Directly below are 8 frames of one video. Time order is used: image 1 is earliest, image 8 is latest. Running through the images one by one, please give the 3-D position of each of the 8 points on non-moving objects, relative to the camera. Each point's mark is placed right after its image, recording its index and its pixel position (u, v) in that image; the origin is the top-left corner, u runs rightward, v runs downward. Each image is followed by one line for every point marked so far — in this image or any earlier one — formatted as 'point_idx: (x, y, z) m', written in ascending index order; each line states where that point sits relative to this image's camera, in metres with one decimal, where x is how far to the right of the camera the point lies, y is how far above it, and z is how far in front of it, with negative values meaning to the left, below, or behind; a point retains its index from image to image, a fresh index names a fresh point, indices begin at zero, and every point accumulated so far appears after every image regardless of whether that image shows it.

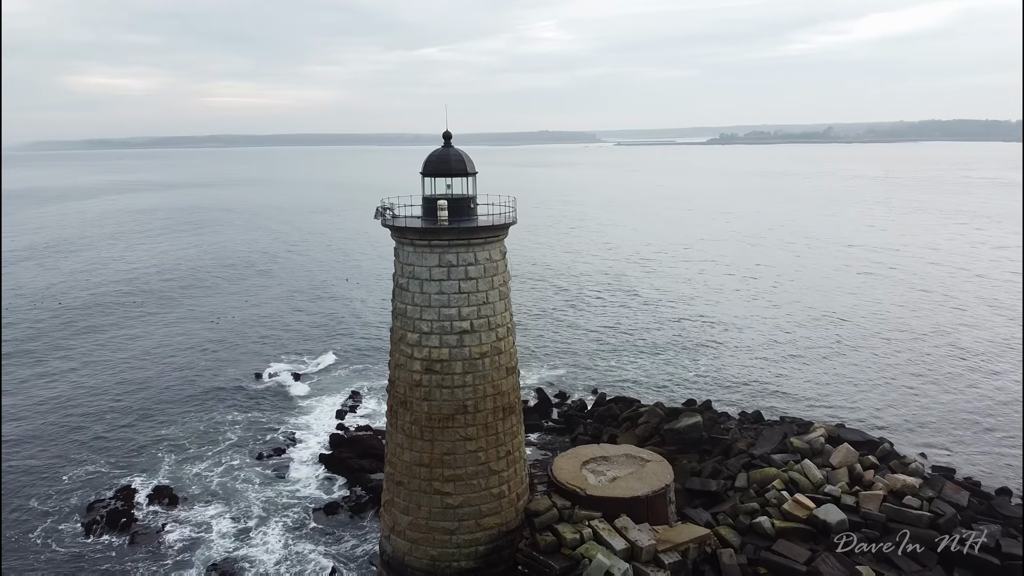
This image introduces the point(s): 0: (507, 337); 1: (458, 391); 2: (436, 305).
0: (-0.1, -1.0, +17.0) m
1: (-1.1, -2.0, +16.4) m
2: (-1.5, -0.3, +16.3) m
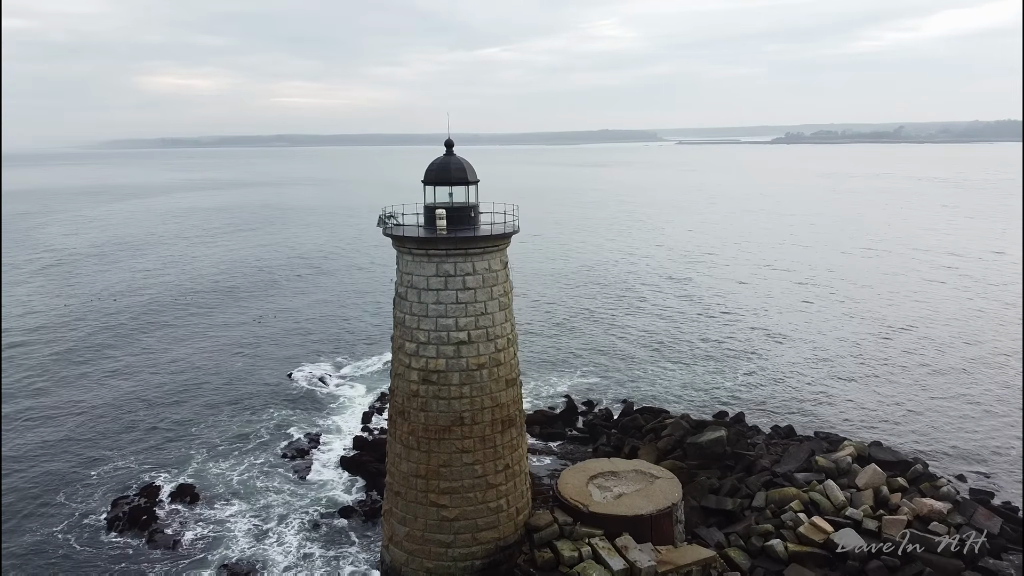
0: (-0.1, -1.2, +16.7) m
1: (-1.1, -2.2, +16.2) m
2: (-1.5, -0.5, +16.1) m
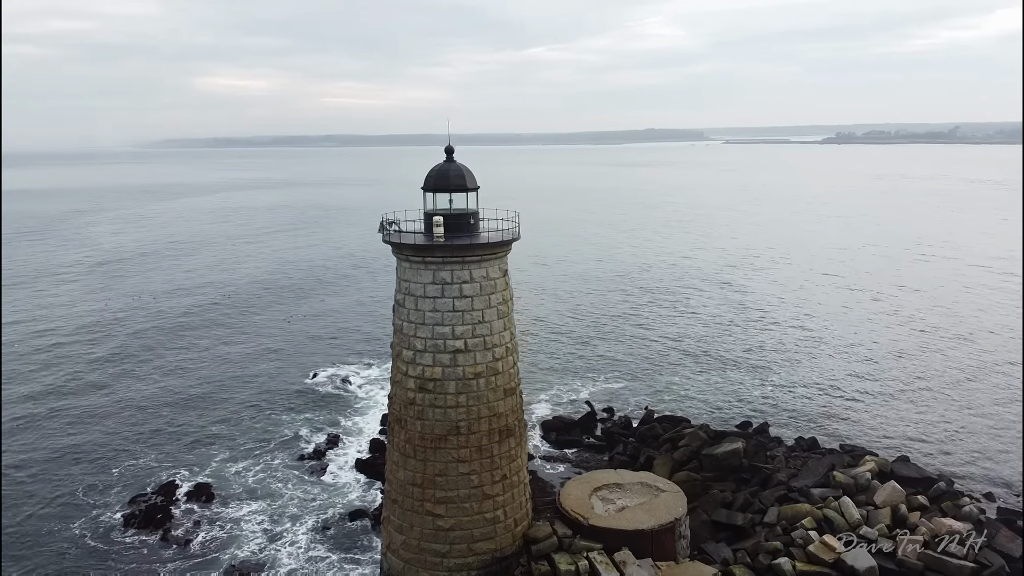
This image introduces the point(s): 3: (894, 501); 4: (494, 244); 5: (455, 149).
0: (-0.1, -1.4, +16.5) m
1: (-1.2, -2.4, +16.1) m
2: (-1.6, -0.7, +15.9) m
3: (+8.9, -5.0, +19.5) m
4: (-0.4, +0.8, +15.9) m
5: (-1.1, +2.8, +16.7) m
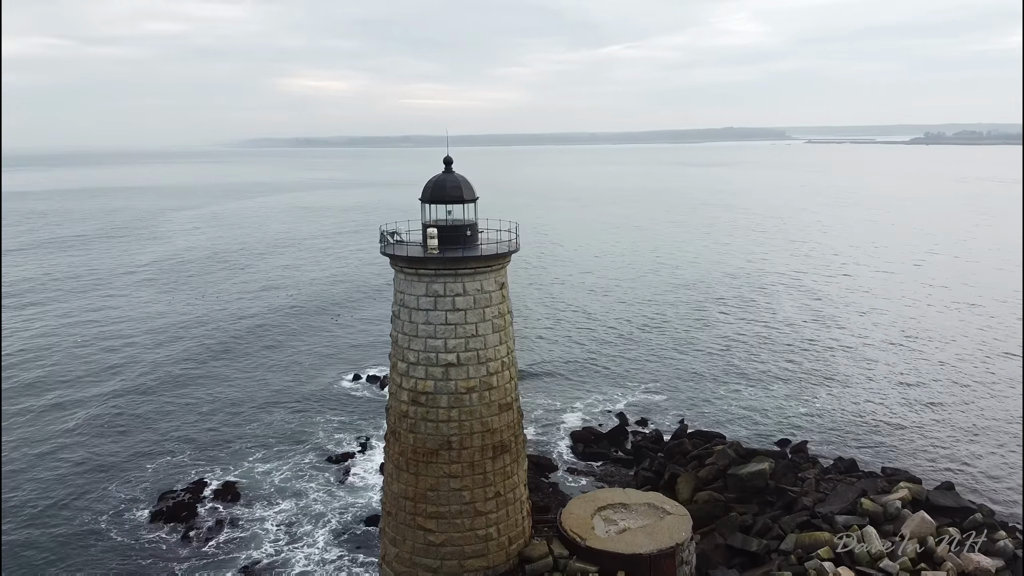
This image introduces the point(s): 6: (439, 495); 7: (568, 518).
0: (-0.2, -1.6, +16.2) m
1: (-1.3, -2.6, +15.8) m
2: (-1.7, -0.9, +15.8) m
3: (+9.0, -5.4, +18.3) m
4: (-0.5, +0.6, +15.7) m
5: (-1.1, +2.5, +16.4) m
6: (-1.4, -4.0, +16.0) m
7: (+1.2, -4.8, +17.6) m
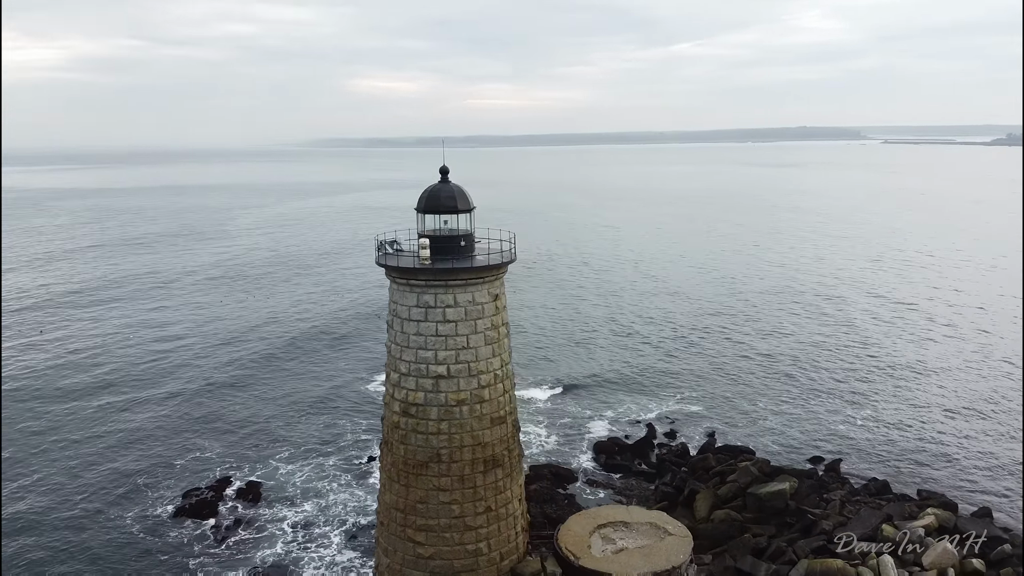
0: (-0.3, -1.9, +16.0) m
1: (-1.5, -2.8, +15.7) m
2: (-1.8, -1.1, +15.6) m
3: (+9.0, -5.8, +17.3) m
4: (-0.6, +0.3, +15.4) m
5: (-1.2, +2.3, +16.2) m
6: (-1.6, -4.2, +15.8) m
7: (+1.1, -5.1, +17.2) m
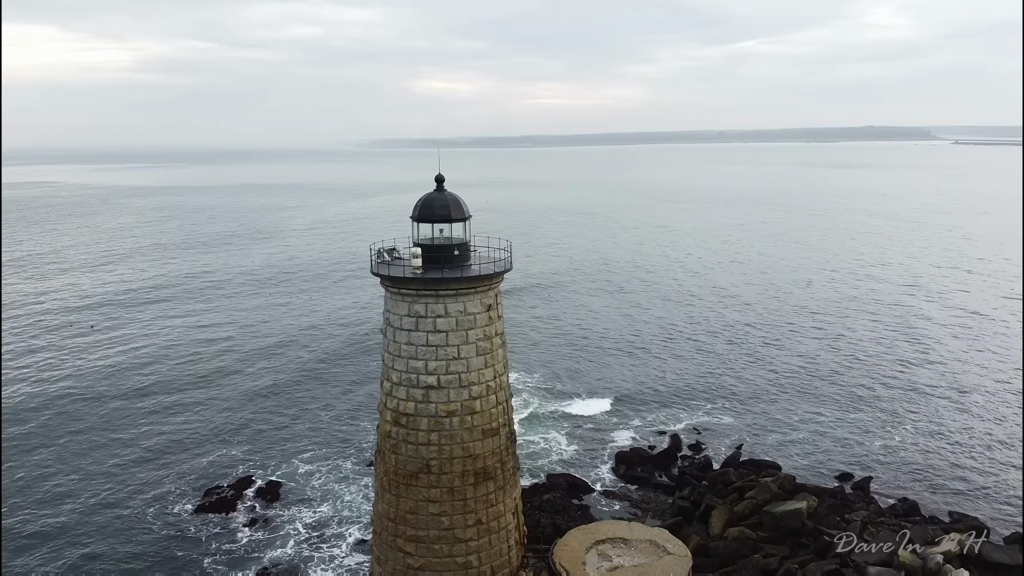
0: (-0.5, -2.1, +15.7) m
1: (-1.7, -3.0, +15.6) m
2: (-2.0, -1.3, +15.5) m
3: (+8.8, -6.1, +16.4) m
4: (-0.8, +0.2, +15.2) m
5: (-1.3, +2.1, +16.1) m
6: (-1.8, -4.4, +15.7) m
7: (+1.0, -5.3, +16.9) m
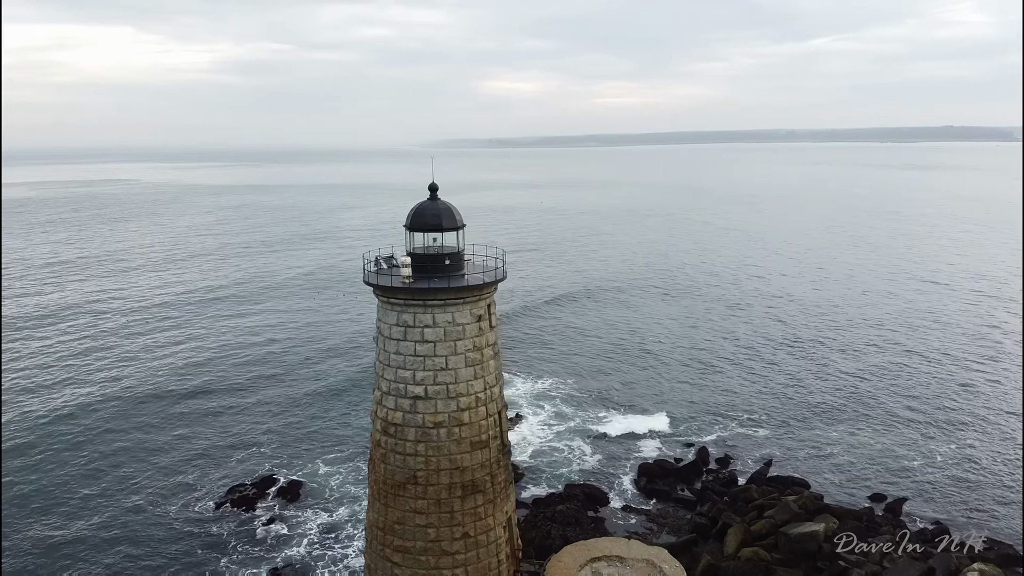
0: (-0.7, -2.2, +15.5) m
1: (-1.9, -3.2, +15.5) m
2: (-2.2, -1.4, +15.4) m
3: (+8.6, -6.4, +15.4) m
4: (-1.0, 0.0, +15.0) m
5: (-1.4, +2.0, +15.9) m
6: (-2.0, -4.5, +15.6) m
7: (+0.9, -5.5, +16.6) m
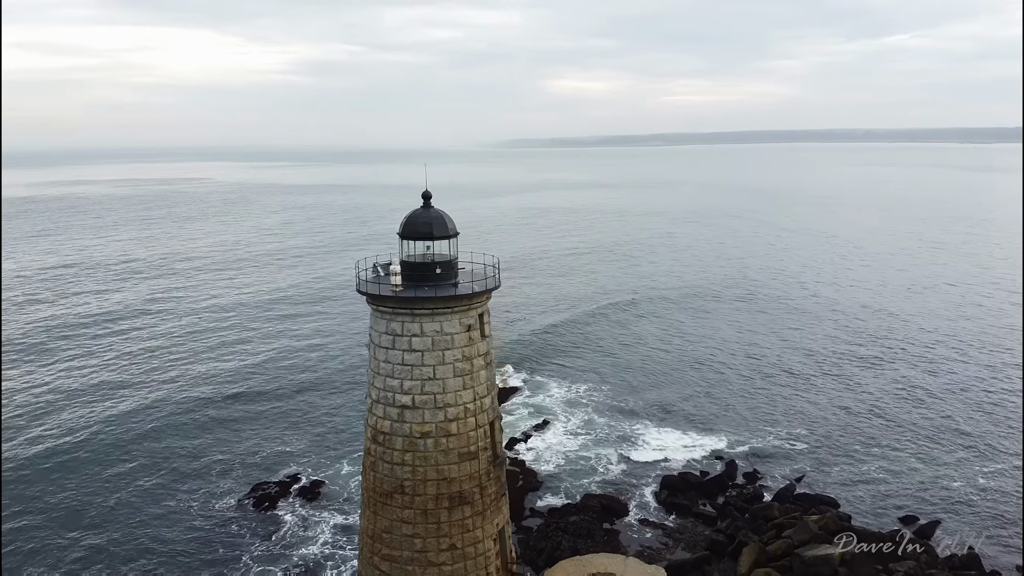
0: (-0.9, -2.4, +15.4) m
1: (-2.1, -3.3, +15.4) m
2: (-2.4, -1.6, +15.4) m
3: (+8.3, -6.7, +14.5) m
4: (-1.2, -0.2, +14.9) m
5: (-1.5, +1.8, +15.8) m
6: (-2.2, -4.7, +15.6) m
7: (+0.7, -5.7, +16.3) m
